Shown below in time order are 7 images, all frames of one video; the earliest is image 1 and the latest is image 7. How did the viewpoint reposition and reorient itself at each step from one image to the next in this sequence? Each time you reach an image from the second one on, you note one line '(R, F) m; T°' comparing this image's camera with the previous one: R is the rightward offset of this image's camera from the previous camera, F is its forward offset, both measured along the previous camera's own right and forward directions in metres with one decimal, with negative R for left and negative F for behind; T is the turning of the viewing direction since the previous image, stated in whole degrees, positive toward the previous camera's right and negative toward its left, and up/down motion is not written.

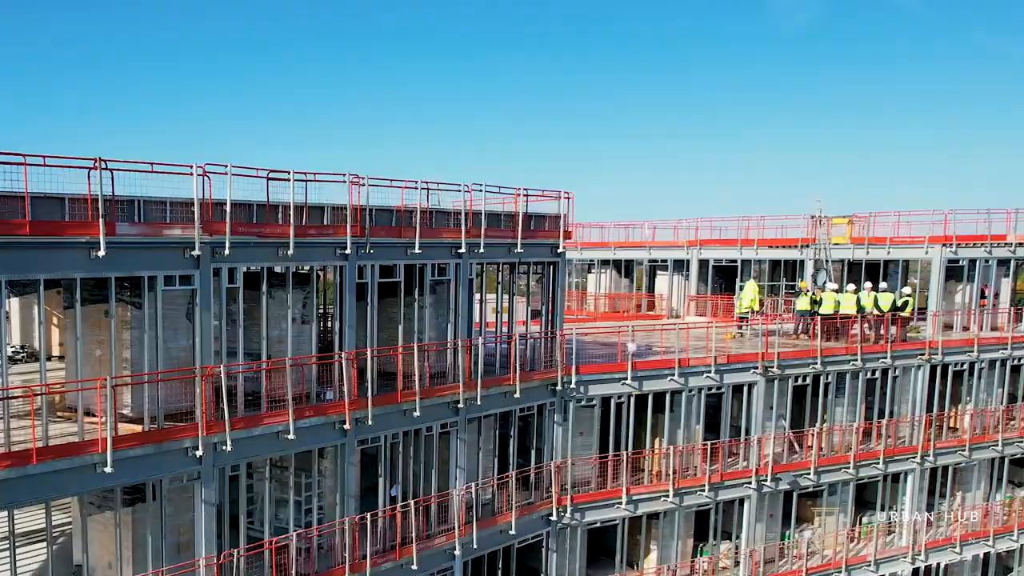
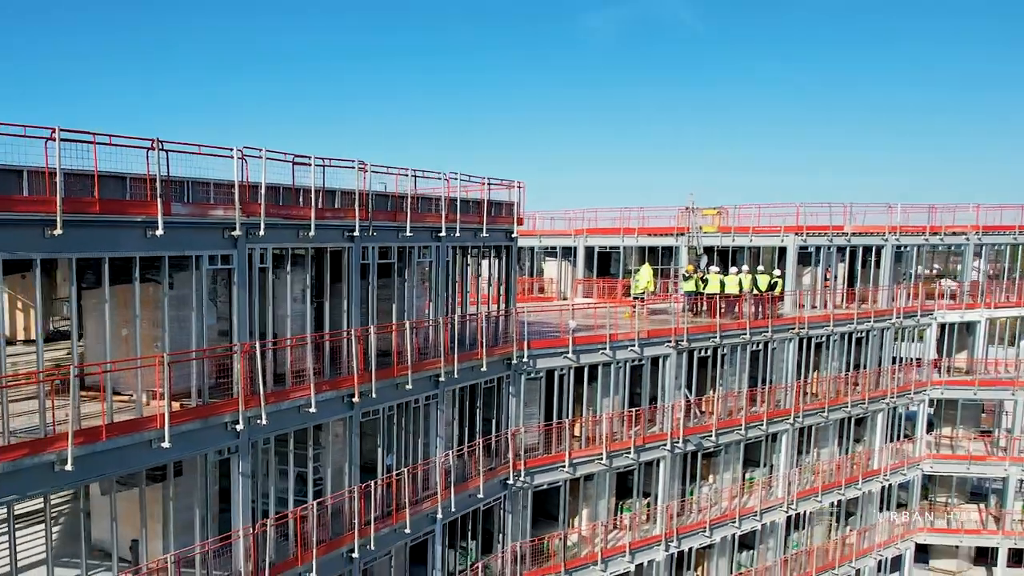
(-4.0, -0.8) m; +16°
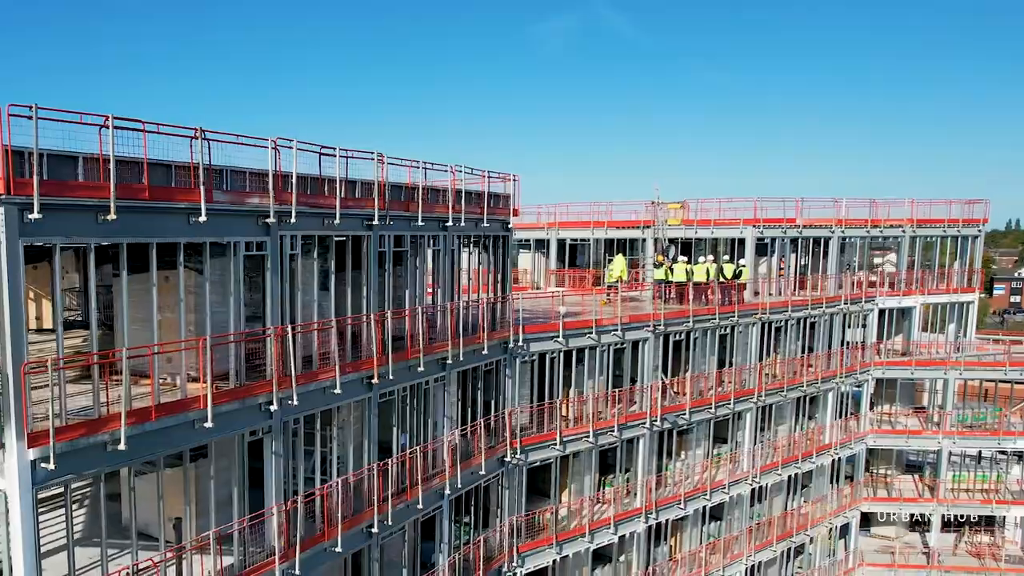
(-1.6, -0.8) m; +6°
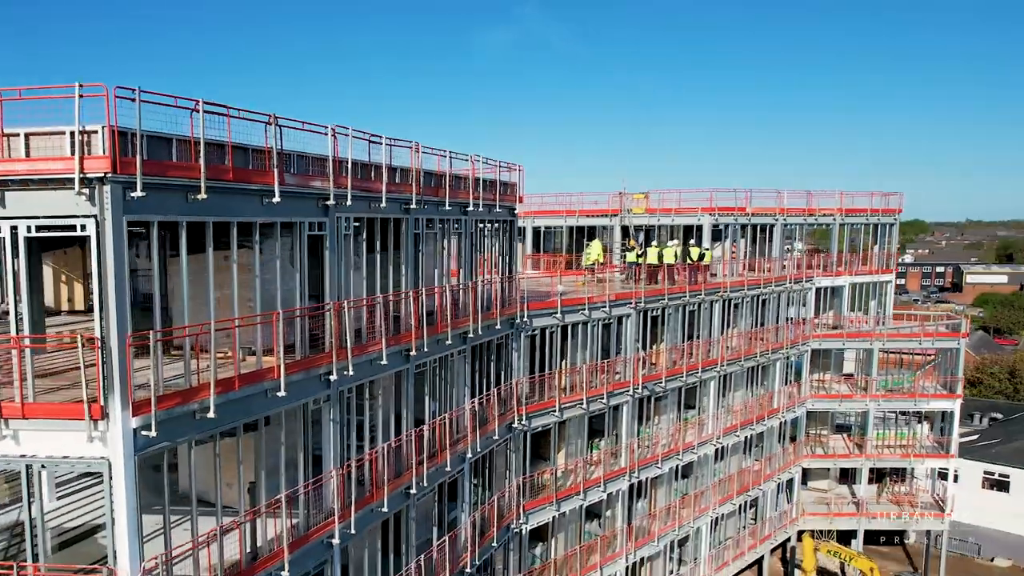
(-2.8, -1.6) m; +8°
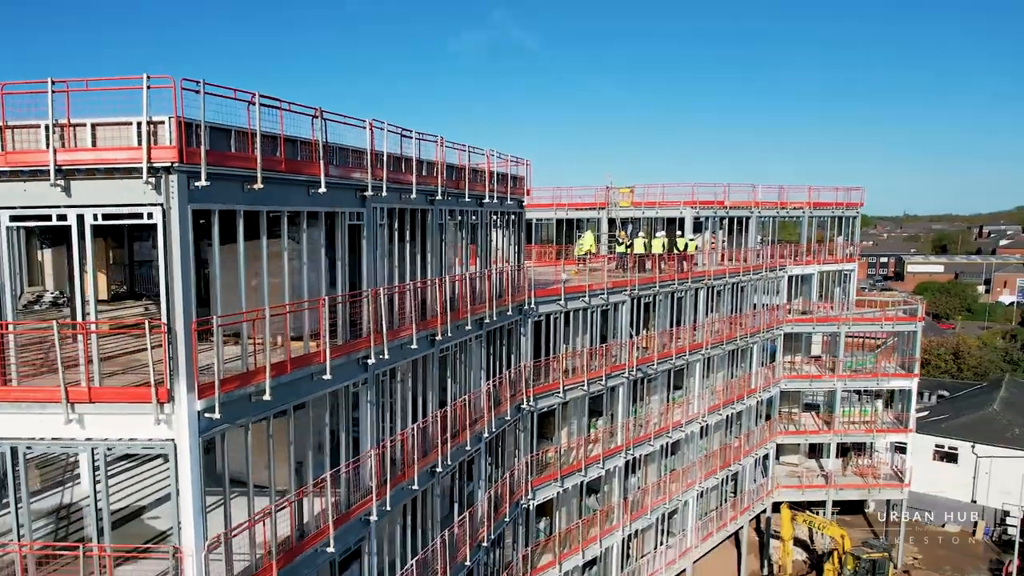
(-2.3, -1.0) m; +6°
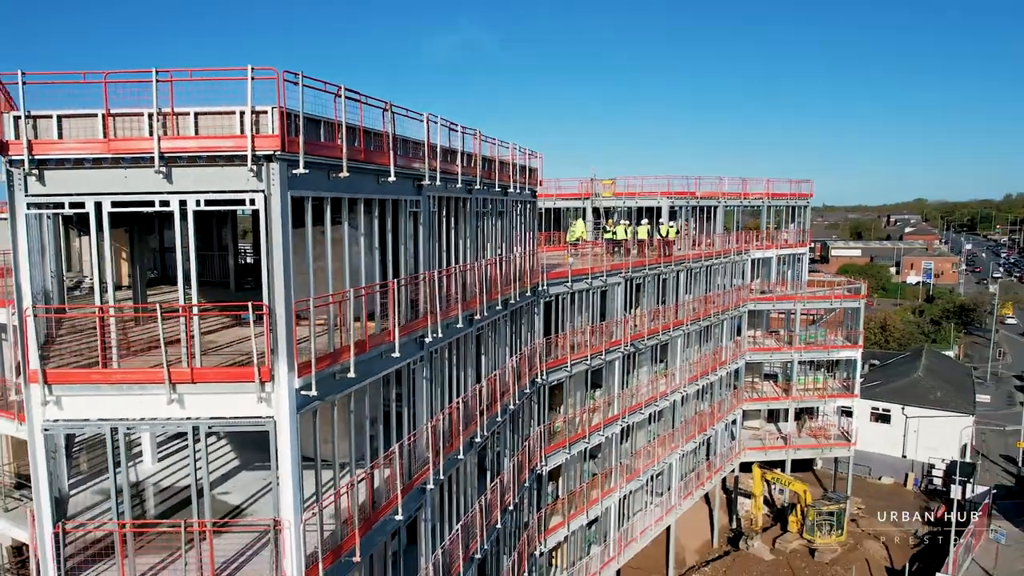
(-3.7, -1.6) m; +8°
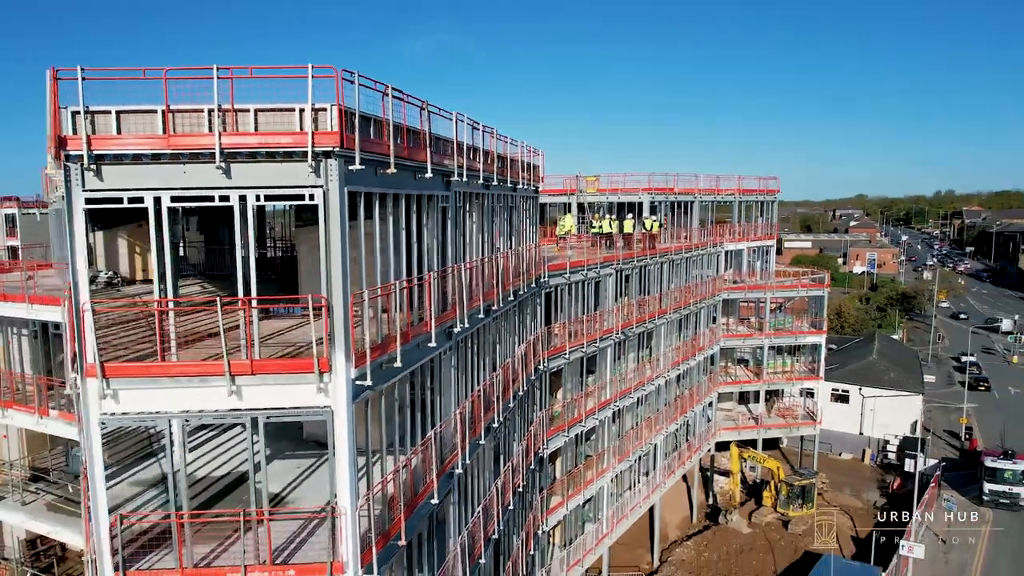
(-2.4, -1.1) m; +5°
